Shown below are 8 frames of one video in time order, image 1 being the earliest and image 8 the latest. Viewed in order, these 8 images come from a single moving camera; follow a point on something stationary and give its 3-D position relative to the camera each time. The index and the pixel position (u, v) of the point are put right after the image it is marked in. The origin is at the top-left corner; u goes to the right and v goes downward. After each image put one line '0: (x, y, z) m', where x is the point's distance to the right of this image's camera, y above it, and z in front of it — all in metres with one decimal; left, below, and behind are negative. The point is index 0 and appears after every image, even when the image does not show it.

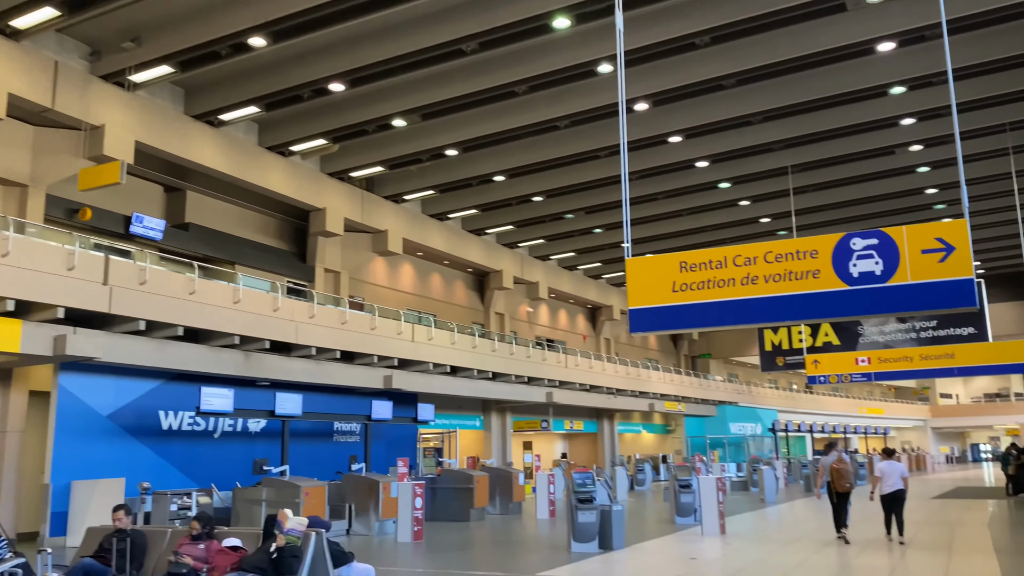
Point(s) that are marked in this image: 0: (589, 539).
0: (+1.2, -3.8, +10.8) m
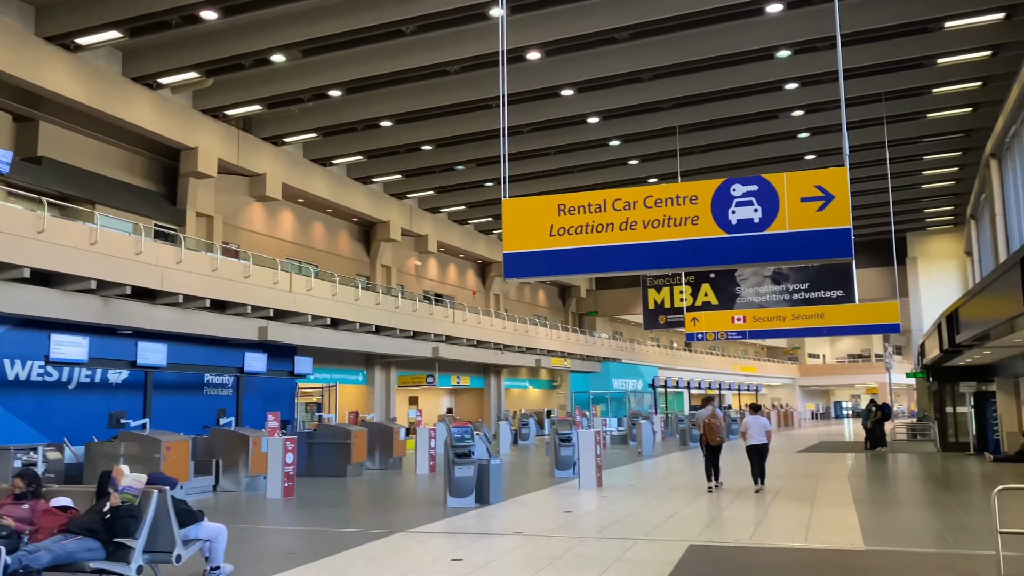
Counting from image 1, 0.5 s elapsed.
0: (-0.7, -3.0, +10.4) m
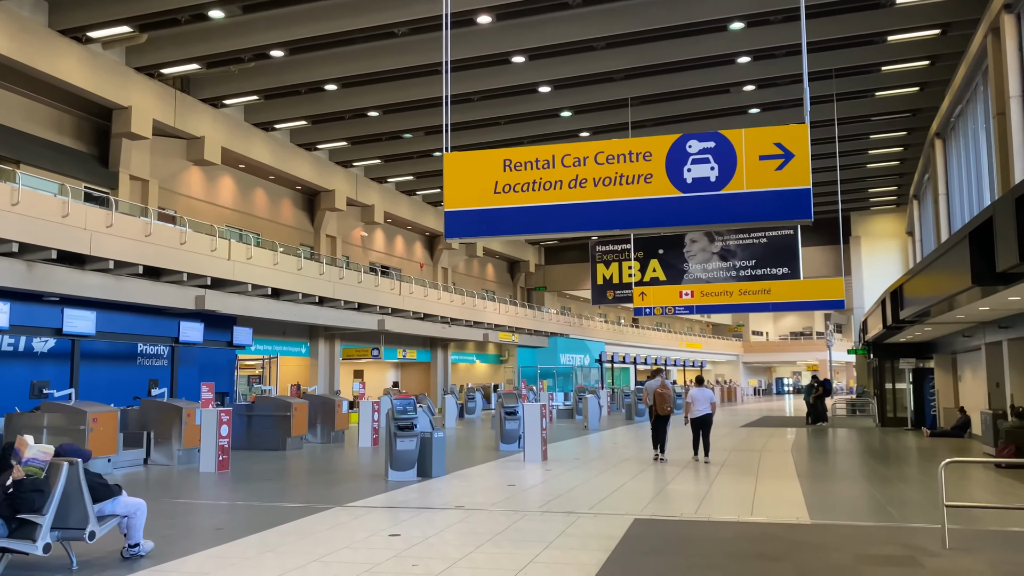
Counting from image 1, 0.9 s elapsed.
0: (-1.5, -2.6, +10.1) m
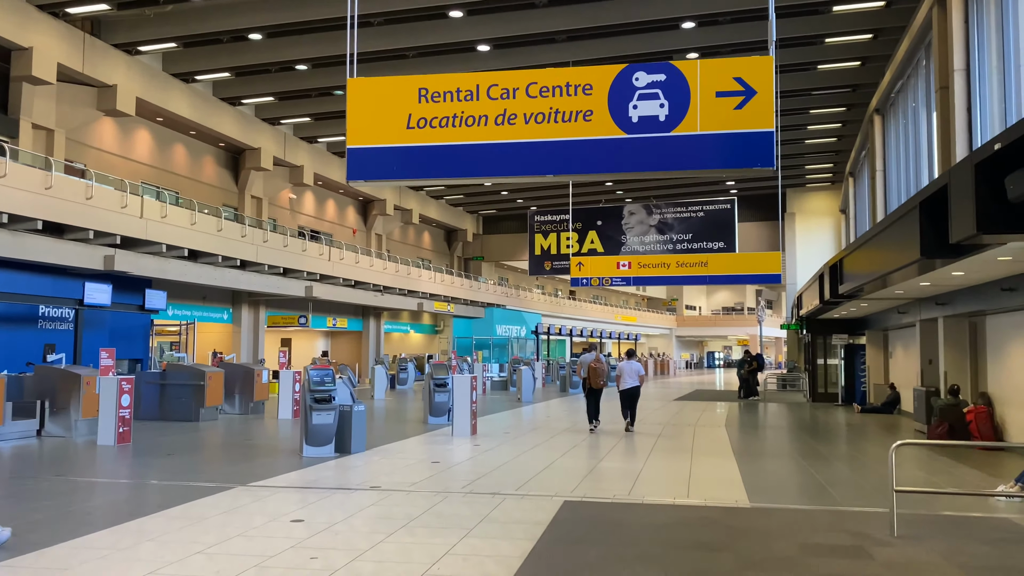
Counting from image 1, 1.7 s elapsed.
0: (-2.5, -2.1, +9.3) m
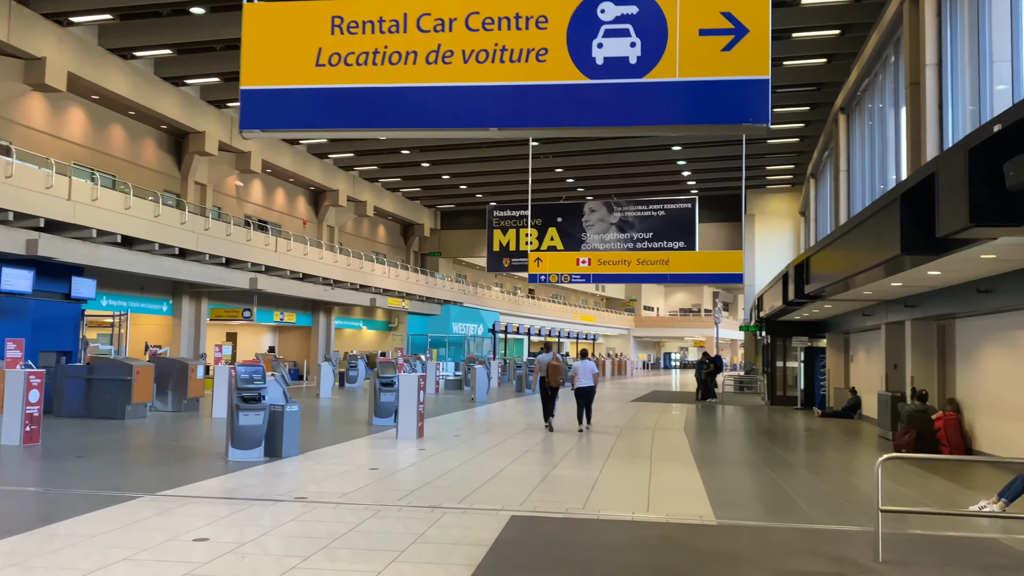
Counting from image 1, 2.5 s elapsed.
0: (-3.1, -1.9, +8.5) m
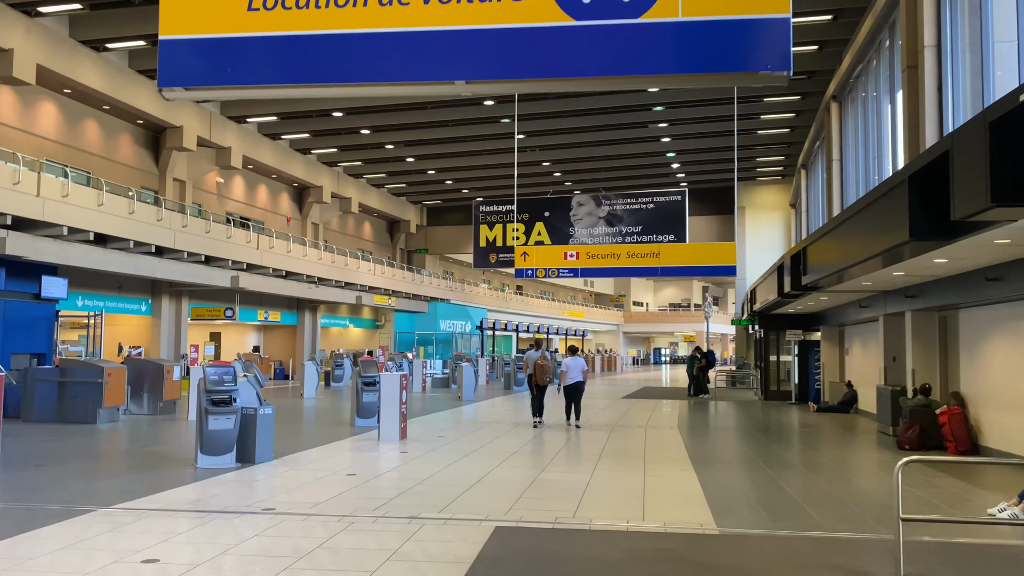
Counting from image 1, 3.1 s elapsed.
0: (-3.3, -1.9, +8.0) m
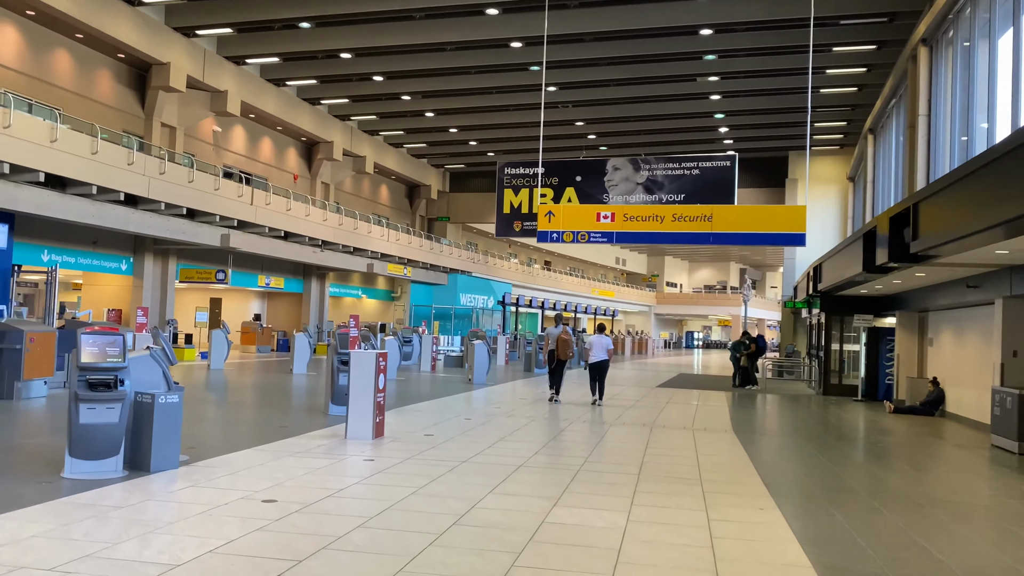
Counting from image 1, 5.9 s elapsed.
0: (-3.3, -1.3, +5.7) m
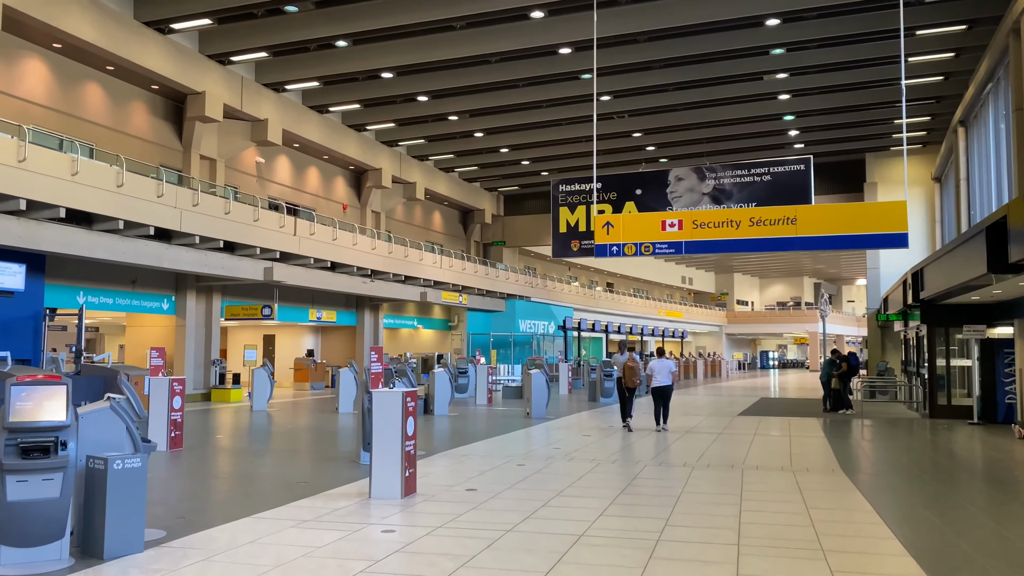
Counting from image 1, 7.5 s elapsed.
0: (-2.9, -1.6, +4.5) m
